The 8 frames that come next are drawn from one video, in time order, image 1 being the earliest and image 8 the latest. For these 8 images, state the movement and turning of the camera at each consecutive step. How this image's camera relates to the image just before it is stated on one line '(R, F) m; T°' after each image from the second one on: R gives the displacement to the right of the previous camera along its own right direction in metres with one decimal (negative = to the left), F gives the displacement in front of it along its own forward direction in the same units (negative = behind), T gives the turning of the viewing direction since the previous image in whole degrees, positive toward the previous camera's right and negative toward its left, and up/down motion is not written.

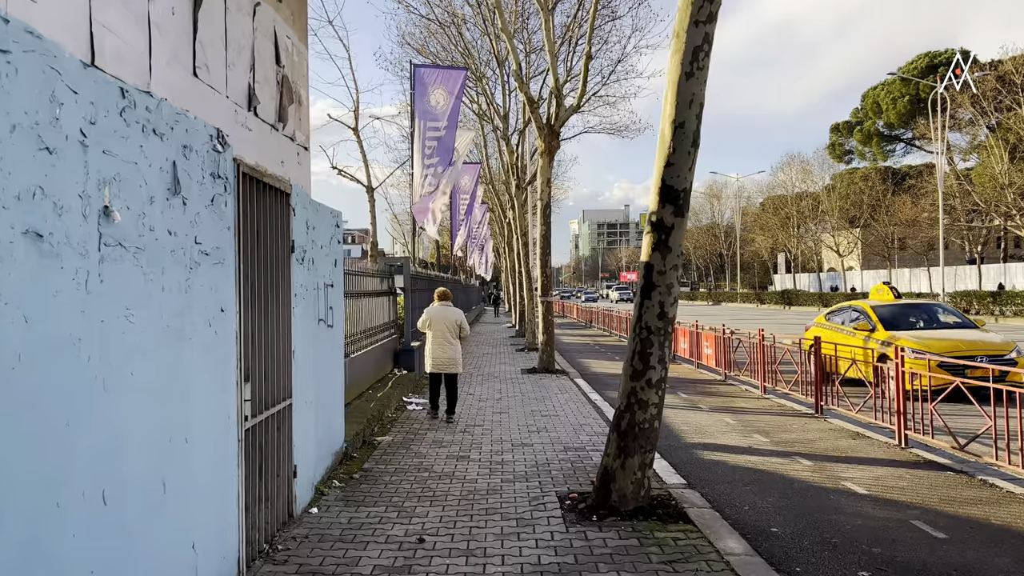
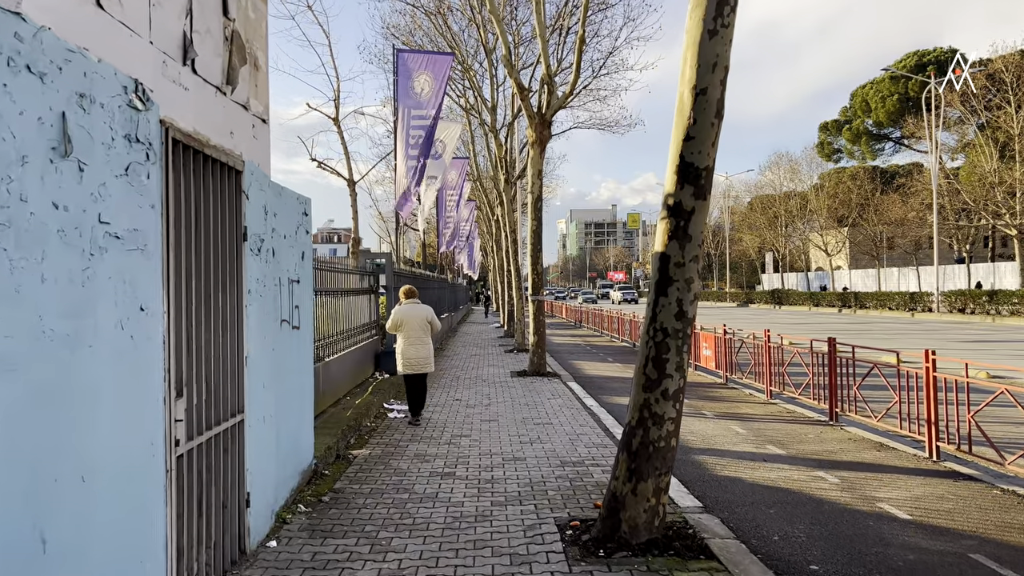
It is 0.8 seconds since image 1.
(0.0, +0.8) m; +1°
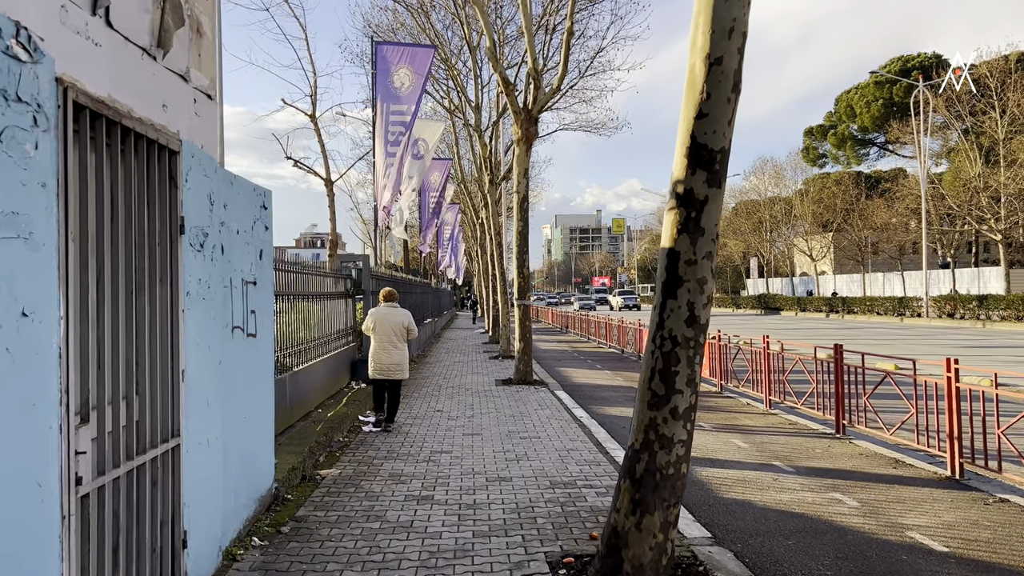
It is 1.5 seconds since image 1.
(0.0, +0.7) m; +1°
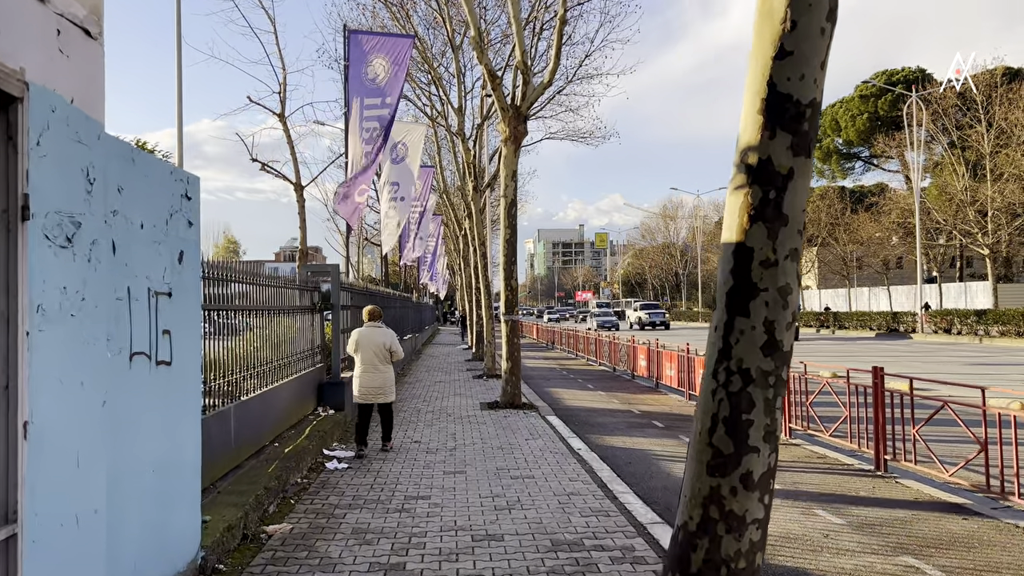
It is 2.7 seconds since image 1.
(-0.1, +1.2) m; +1°
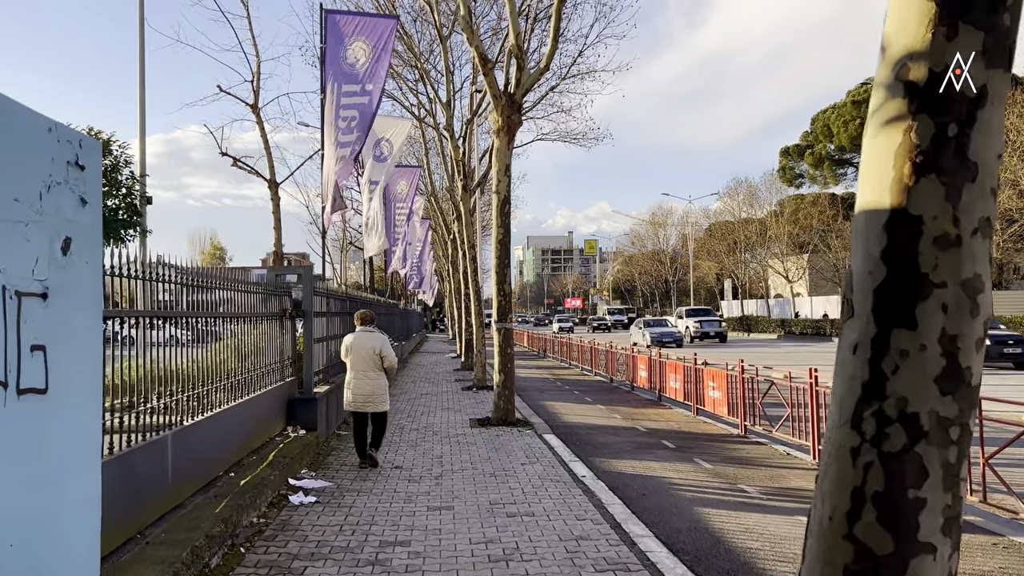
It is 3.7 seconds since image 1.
(-0.1, +1.1) m; +1°
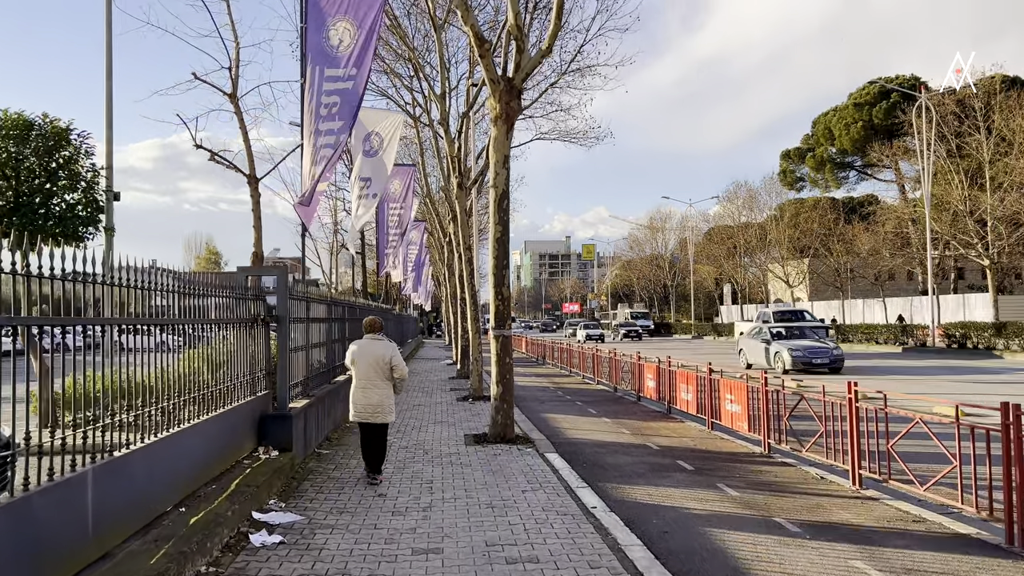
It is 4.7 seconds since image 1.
(0.0, +1.0) m; 0°
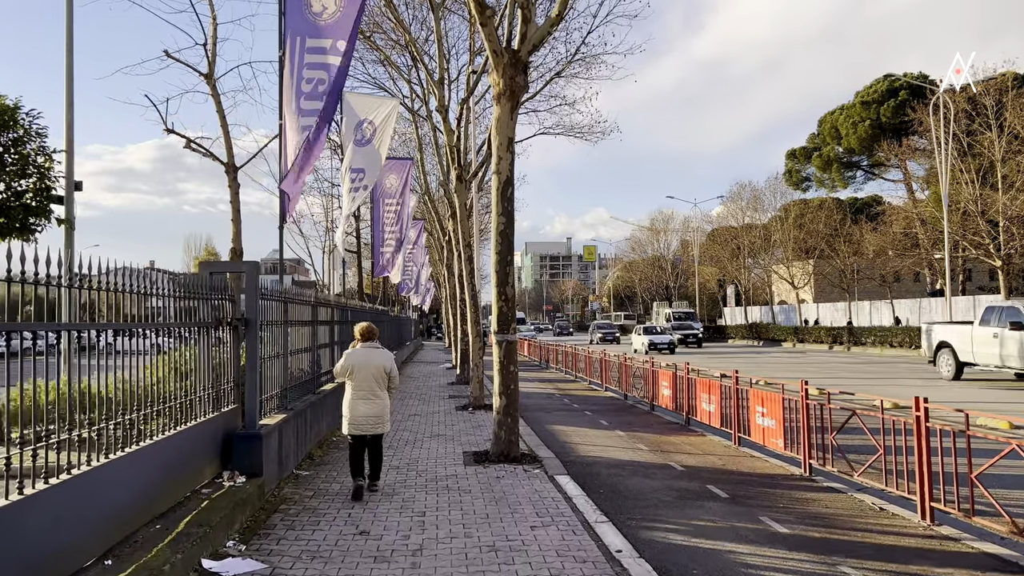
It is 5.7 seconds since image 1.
(0.0, +1.1) m; 0°
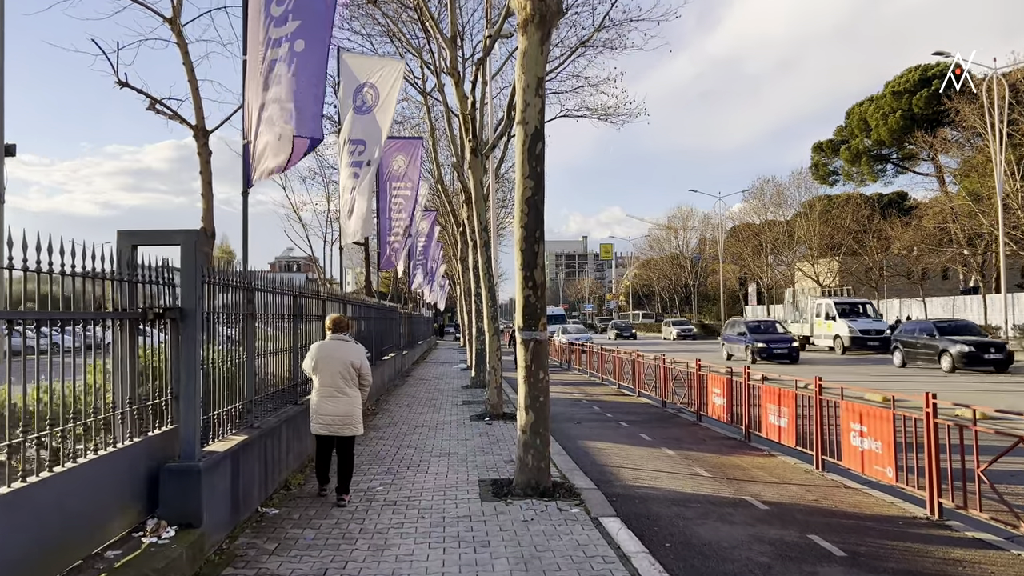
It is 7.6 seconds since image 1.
(-0.1, +2.0) m; -1°
